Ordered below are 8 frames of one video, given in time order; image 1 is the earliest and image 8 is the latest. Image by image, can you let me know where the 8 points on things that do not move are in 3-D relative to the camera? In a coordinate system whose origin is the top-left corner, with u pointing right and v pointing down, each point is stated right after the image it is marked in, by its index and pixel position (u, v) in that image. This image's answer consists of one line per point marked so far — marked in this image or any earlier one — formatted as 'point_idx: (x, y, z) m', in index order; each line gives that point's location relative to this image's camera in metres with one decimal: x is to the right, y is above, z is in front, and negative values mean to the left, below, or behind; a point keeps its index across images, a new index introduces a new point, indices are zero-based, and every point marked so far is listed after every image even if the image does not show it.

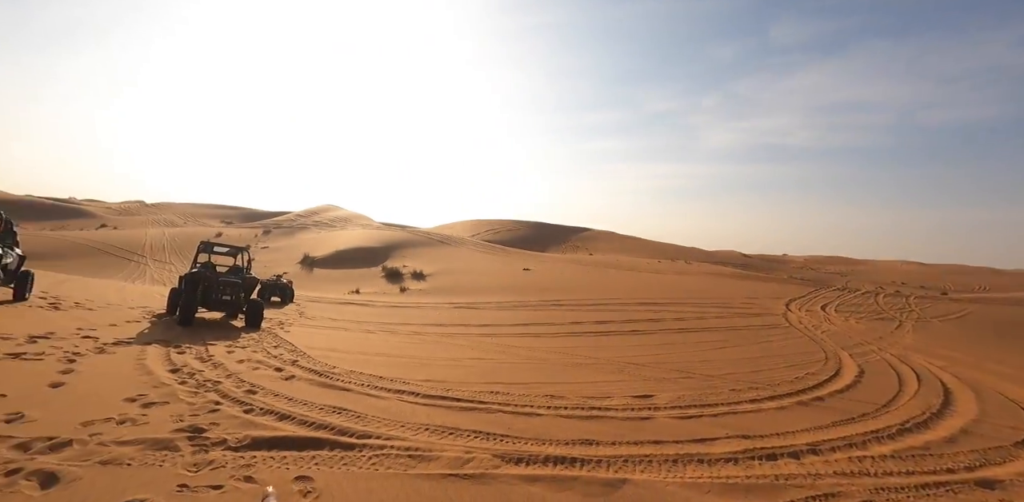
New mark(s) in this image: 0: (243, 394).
0: (-2.7, -1.4, +4.3) m
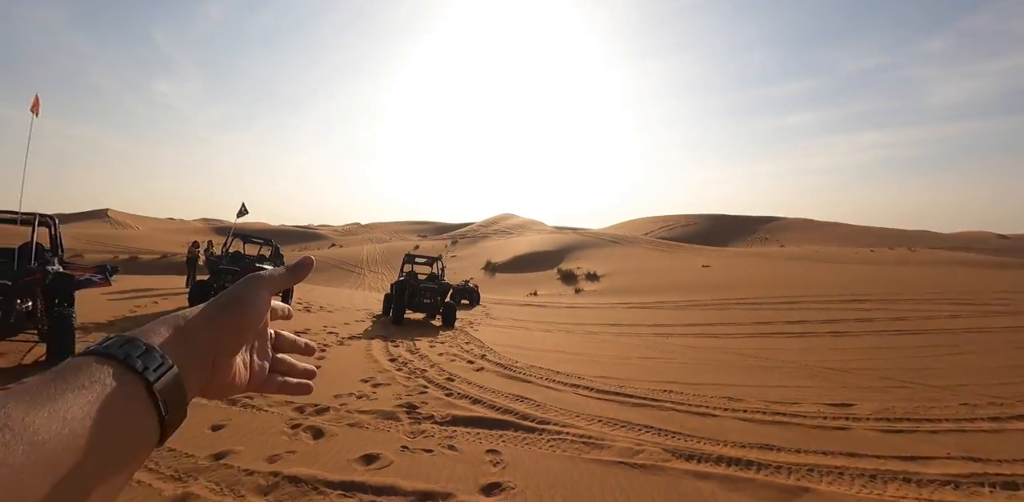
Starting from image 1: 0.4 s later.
0: (-0.8, -1.6, +5.3) m
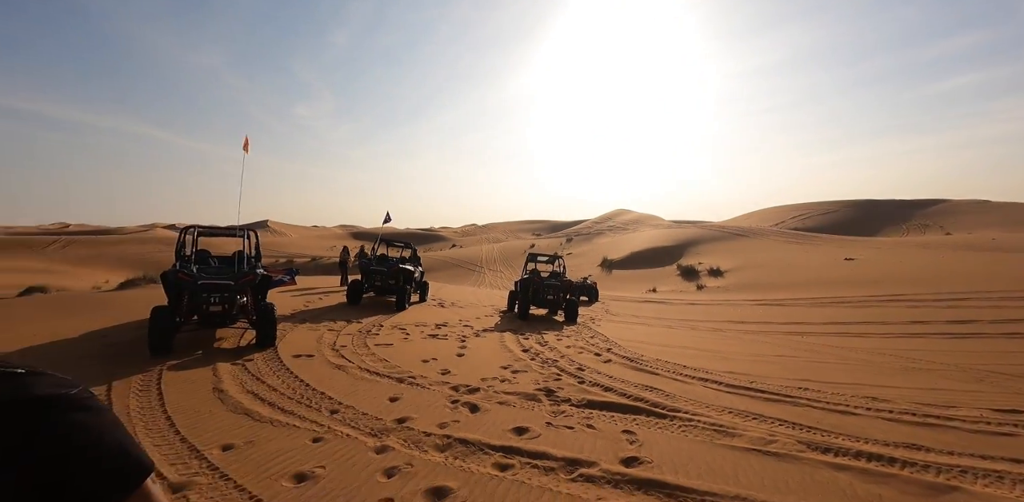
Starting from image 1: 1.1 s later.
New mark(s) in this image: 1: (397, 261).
0: (+0.9, -1.6, +5.9) m
1: (-3.1, -0.2, +11.8) m
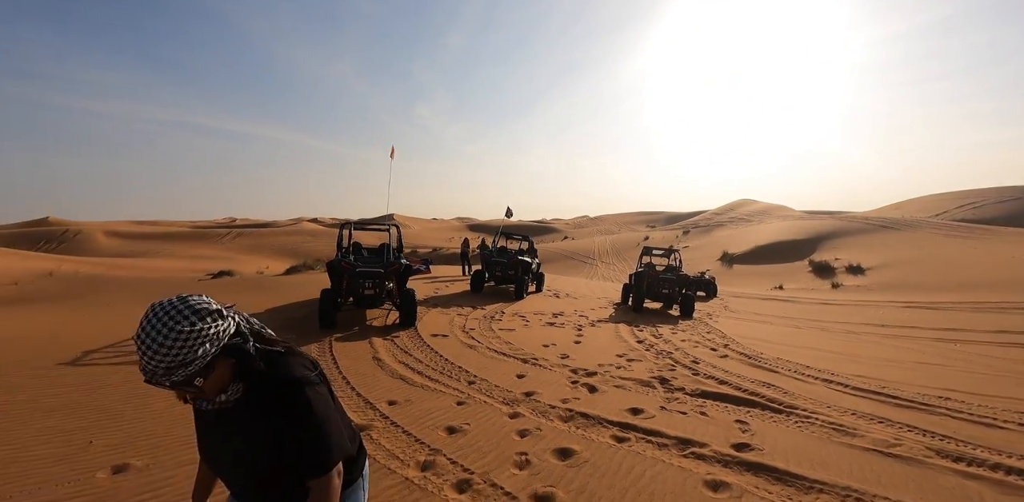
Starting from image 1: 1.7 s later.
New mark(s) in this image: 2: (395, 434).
0: (+2.5, -1.6, +6.1) m
1: (+0.1, -0.1, +12.8) m
2: (-1.2, -1.9, +4.5) m
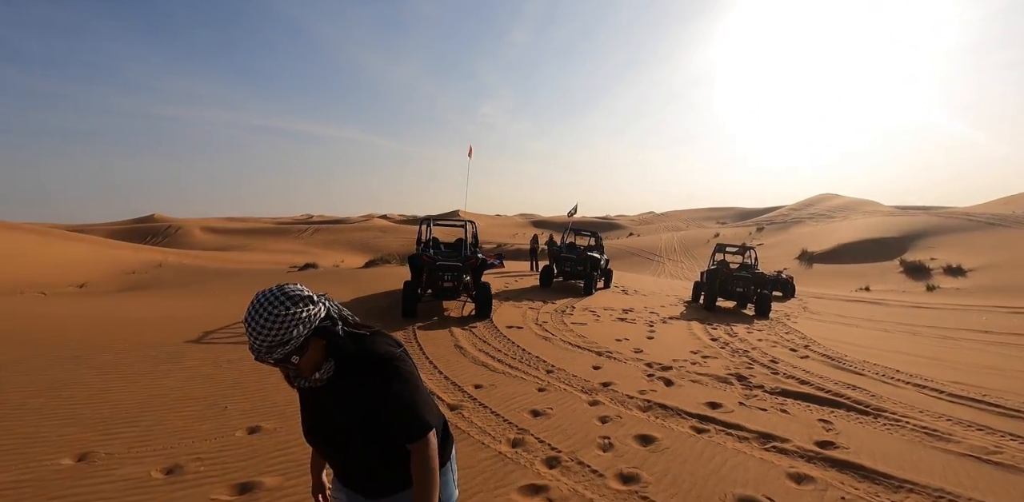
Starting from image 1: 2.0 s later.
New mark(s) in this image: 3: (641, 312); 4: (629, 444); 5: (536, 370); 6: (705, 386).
0: (+3.6, -1.6, +6.1) m
1: (+2.1, +0.1, +13.0) m
2: (-0.3, -1.9, +5.0) m
3: (+2.9, -1.4, +9.8) m
4: (+1.1, -1.9, +4.2) m
5: (+0.3, -1.7, +6.1) m
6: (+2.4, -1.7, +5.3) m
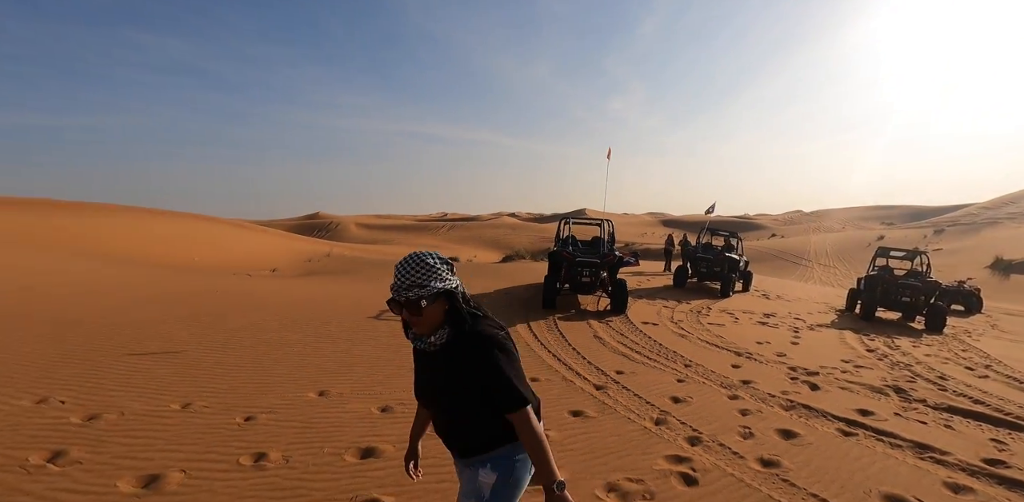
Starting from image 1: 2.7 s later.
0: (+5.7, -1.7, +5.8) m
1: (+6.1, 0.0, +12.8) m
2: (+1.6, -1.9, +5.8) m
3: (+6.0, -1.5, +9.5) m
4: (+2.7, -2.0, +4.5) m
5: (+2.5, -1.7, +6.6) m
6: (+4.3, -1.8, +5.3) m
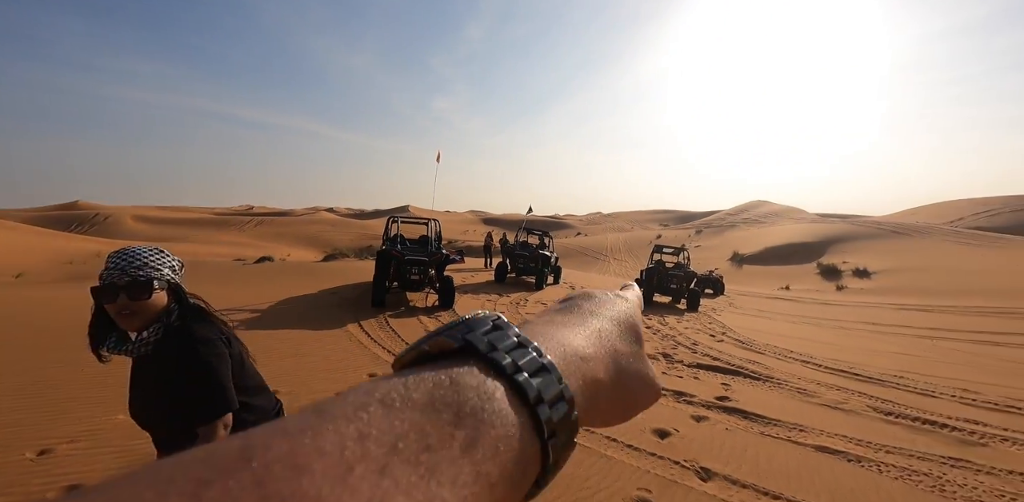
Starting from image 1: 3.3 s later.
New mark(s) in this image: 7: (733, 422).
0: (+3.0, -1.6, +7.2) m
1: (+0.8, +0.1, +13.9) m
2: (-0.9, -1.8, +5.7) m
3: (+1.9, -1.3, +10.8) m
4: (+0.7, -1.8, +5.0) m
5: (-0.3, -1.6, +6.9) m
6: (+1.8, -1.6, +6.3) m
7: (+2.2, -1.7, +4.2) m
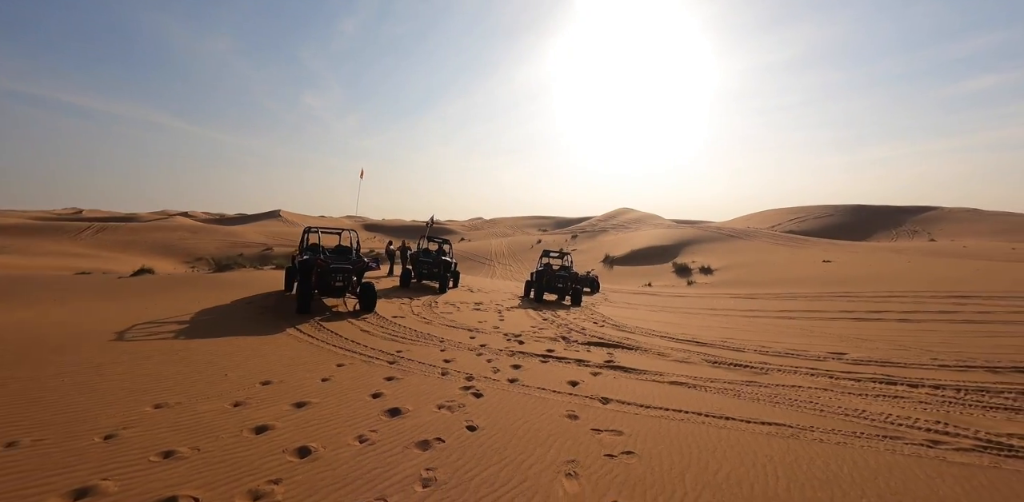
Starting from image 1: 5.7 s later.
0: (+1.5, -1.6, +9.1) m
1: (-2.4, -0.1, +15.0) m
2: (-1.8, -1.9, +6.6) m
3: (-0.5, -1.5, +12.3) m
4: (-0.2, -1.9, +6.4) m
5: (-1.6, -1.7, +7.9) m
6: (+0.6, -1.7, +7.9) m
7: (+1.5, -1.7, +6.0) m
